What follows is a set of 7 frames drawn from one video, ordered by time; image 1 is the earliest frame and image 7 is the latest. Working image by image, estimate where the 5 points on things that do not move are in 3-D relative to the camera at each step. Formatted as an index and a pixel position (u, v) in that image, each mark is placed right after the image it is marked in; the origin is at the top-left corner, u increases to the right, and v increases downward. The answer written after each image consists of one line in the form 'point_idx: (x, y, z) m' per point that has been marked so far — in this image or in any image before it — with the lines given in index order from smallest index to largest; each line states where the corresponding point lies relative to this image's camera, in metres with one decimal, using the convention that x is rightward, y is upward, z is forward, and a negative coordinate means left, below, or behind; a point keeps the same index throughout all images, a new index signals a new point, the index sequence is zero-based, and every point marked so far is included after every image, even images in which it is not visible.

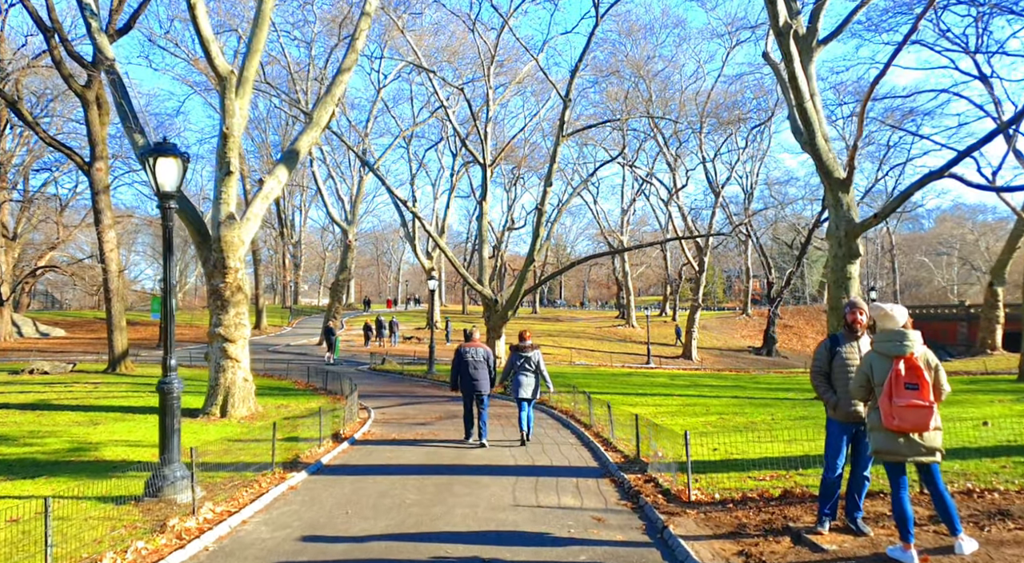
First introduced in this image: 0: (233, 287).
0: (-5.9, -0.1, +18.7) m
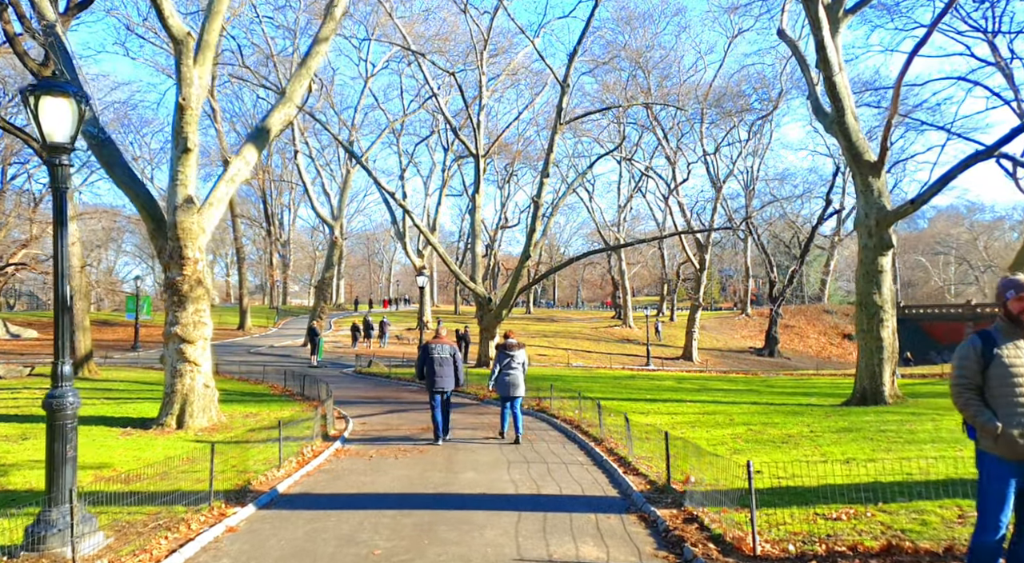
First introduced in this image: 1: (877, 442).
0: (-5.9, 0.0, +16.4) m
1: (+5.1, -2.2, +12.3) m
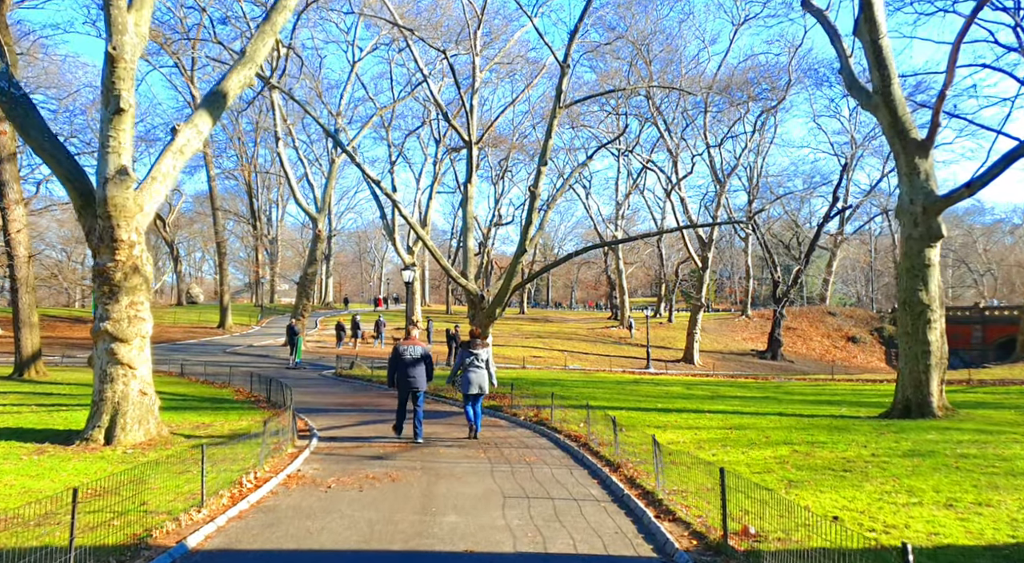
0: (-6.0, +0.2, +13.8) m
1: (+5.0, -2.1, +9.8) m
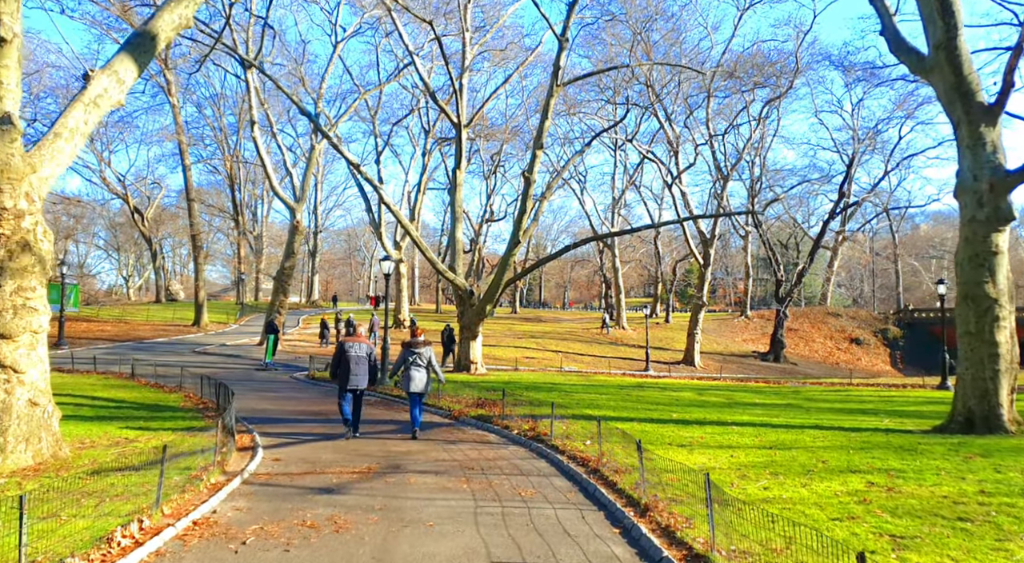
0: (-6.1, +0.5, +10.8) m
1: (+5.0, -1.9, +6.9) m
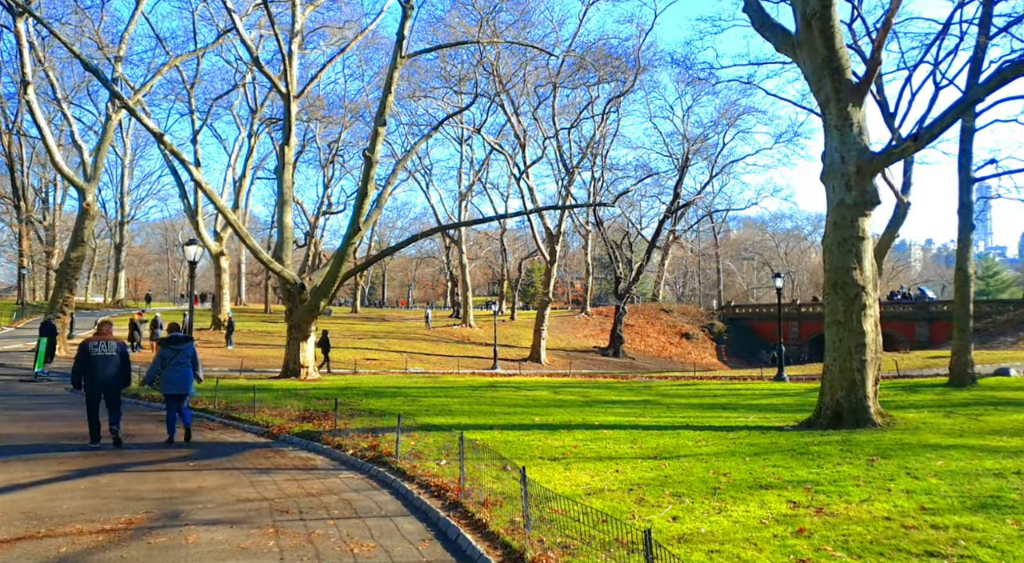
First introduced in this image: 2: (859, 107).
0: (-7.6, +0.6, +7.1) m
1: (+4.0, -1.7, +5.3) m
2: (+5.9, +3.0, +15.3) m
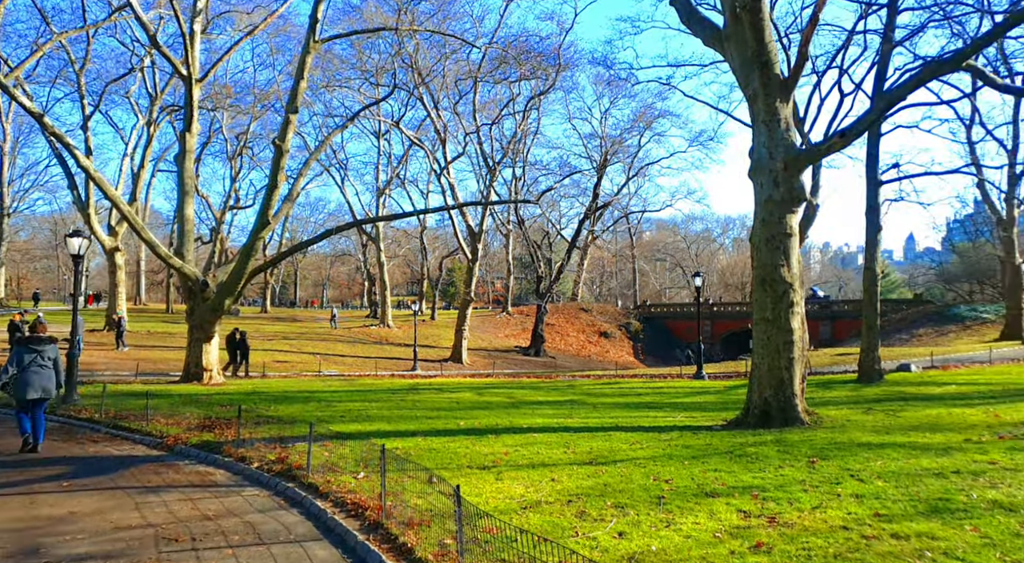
0: (-8.0, +0.7, +5.6) m
1: (+3.7, -1.6, +4.8) m
2: (+4.6, +3.1, +15.0) m
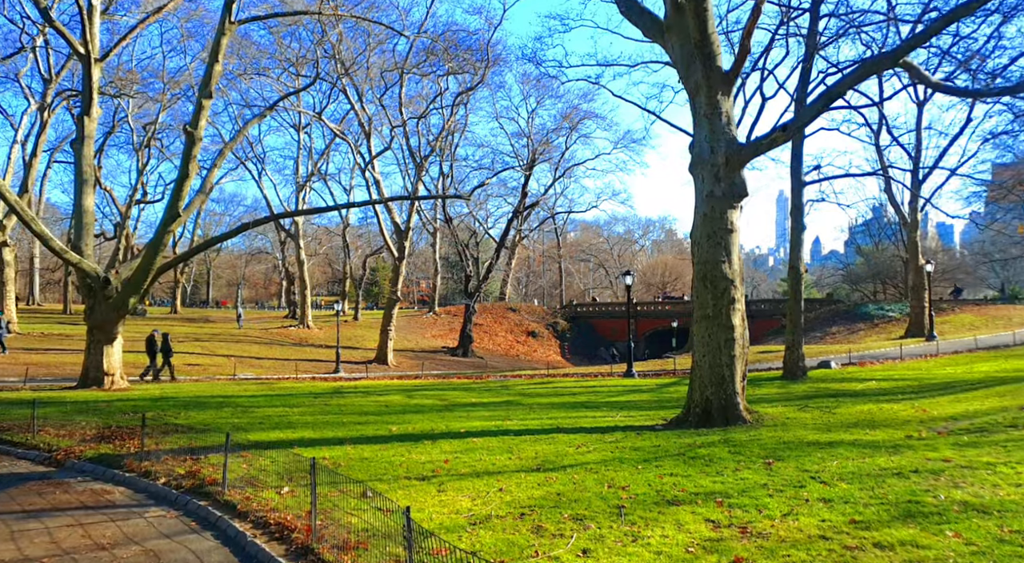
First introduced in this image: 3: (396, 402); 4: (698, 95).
0: (-8.3, +0.8, +4.1) m
1: (+3.5, -1.5, +4.3) m
2: (+3.6, +3.2, +14.5) m
3: (-2.5, -2.7, +19.8) m
4: (+3.1, +3.2, +14.4) m
